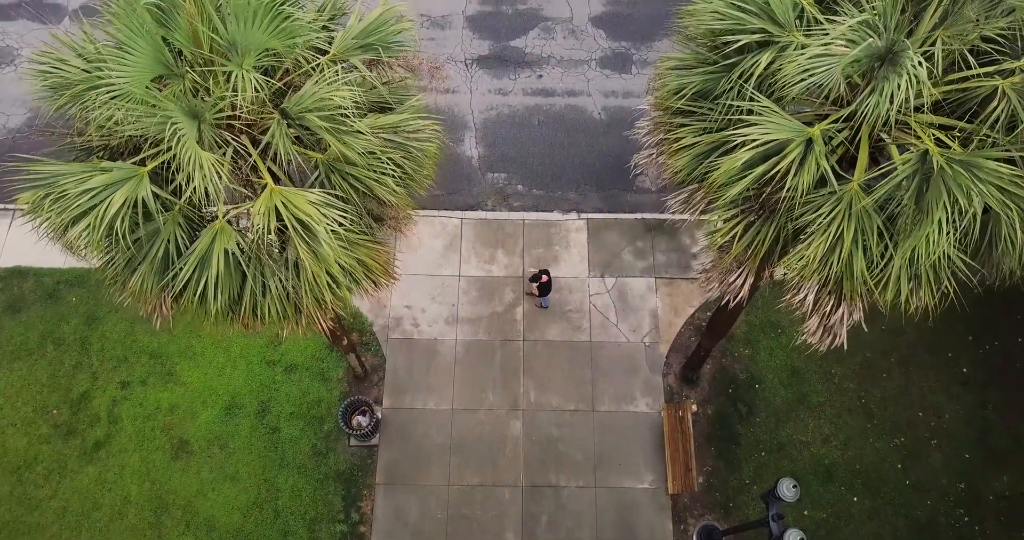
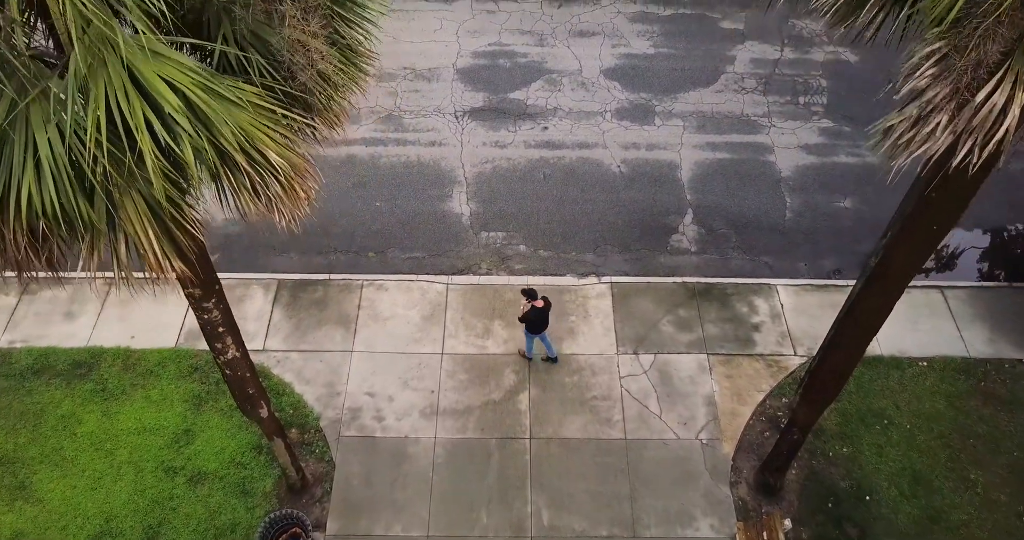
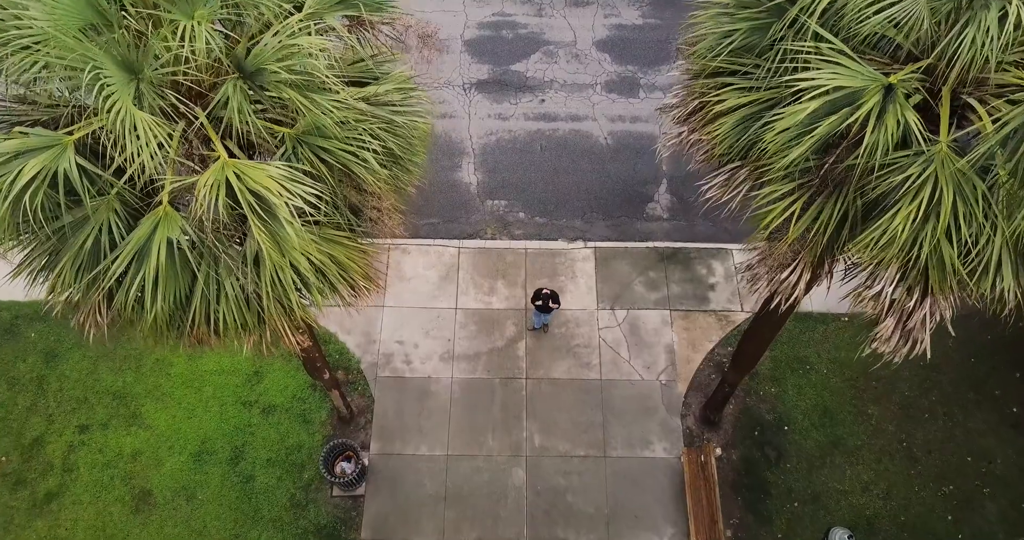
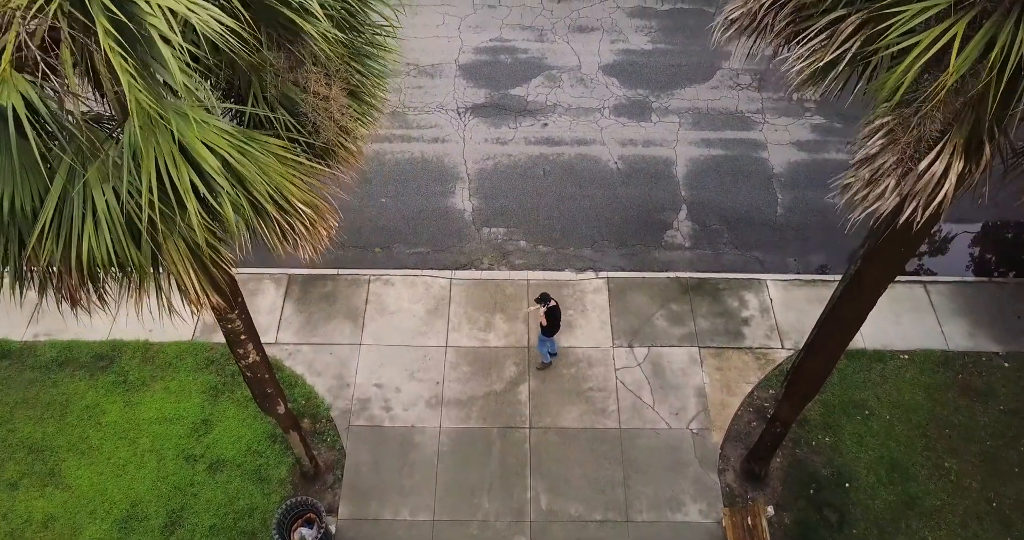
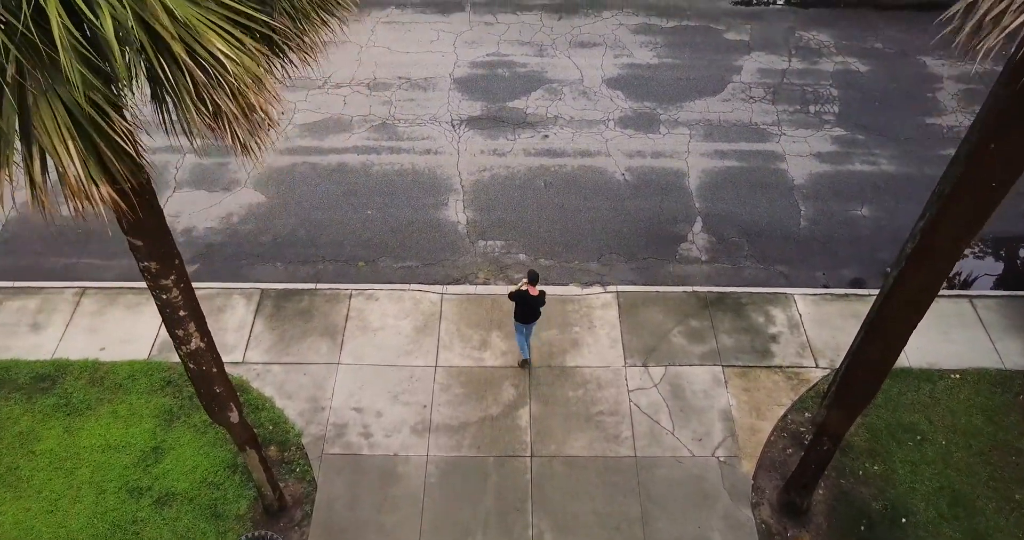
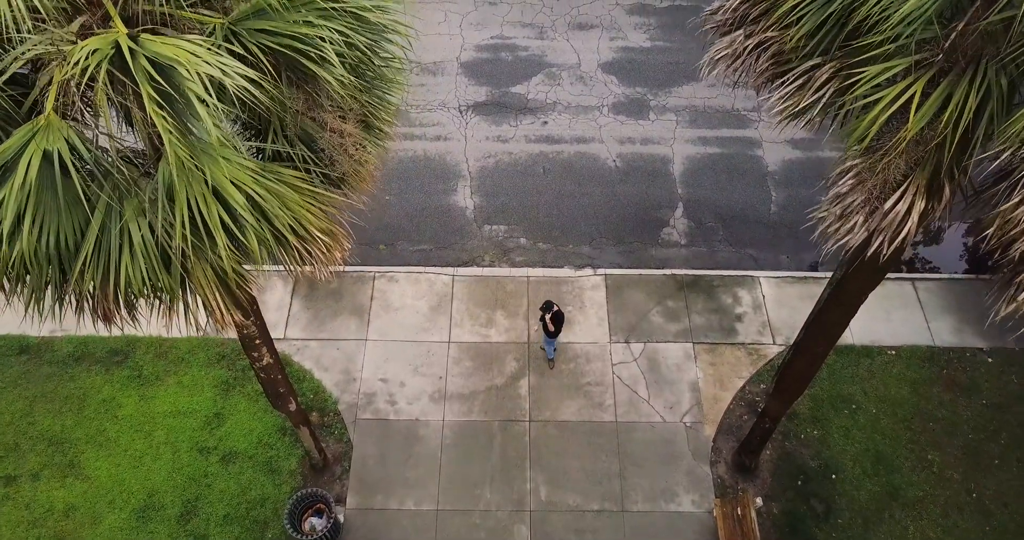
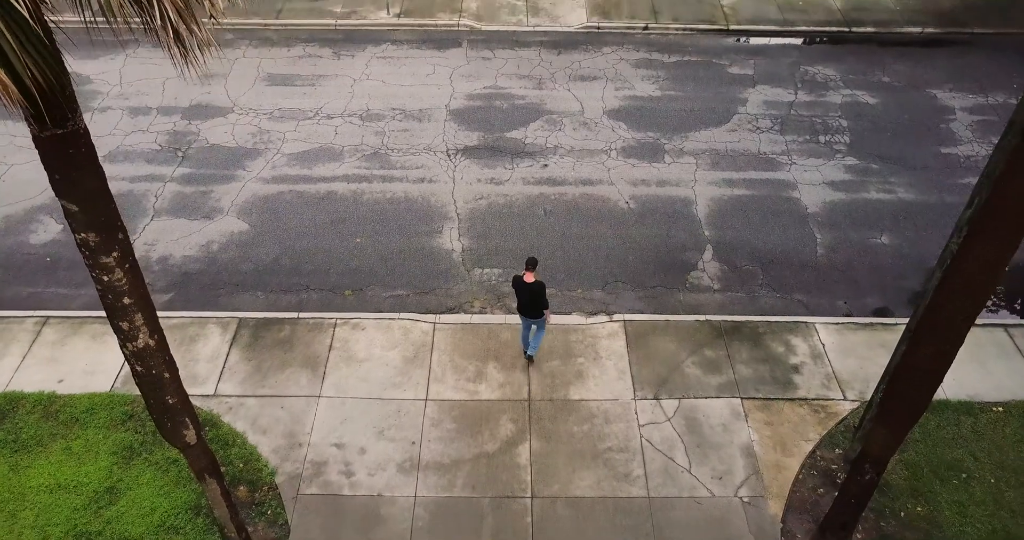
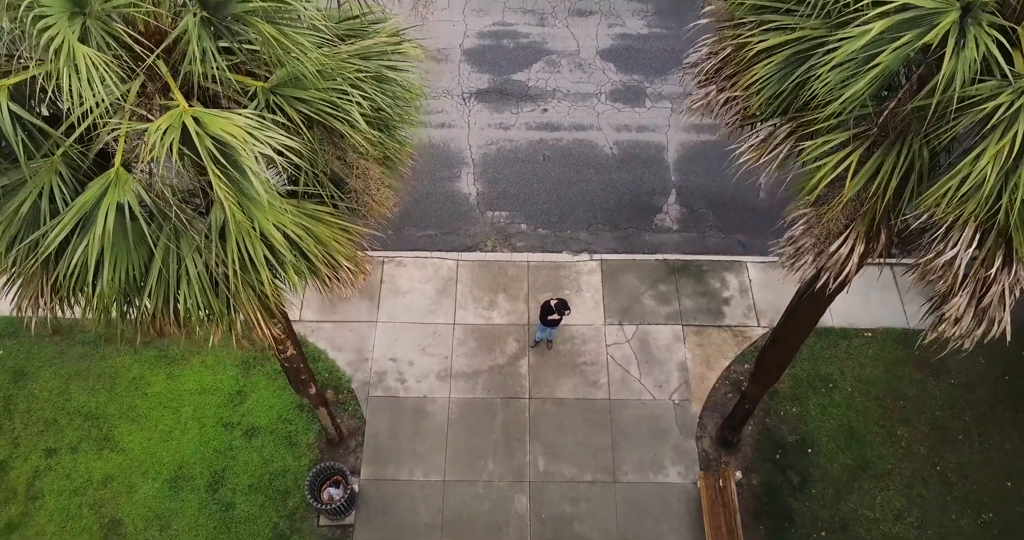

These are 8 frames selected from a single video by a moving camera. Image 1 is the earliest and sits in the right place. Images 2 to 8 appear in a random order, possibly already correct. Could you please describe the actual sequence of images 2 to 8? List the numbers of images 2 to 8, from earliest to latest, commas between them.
3, 8, 6, 4, 2, 5, 7
